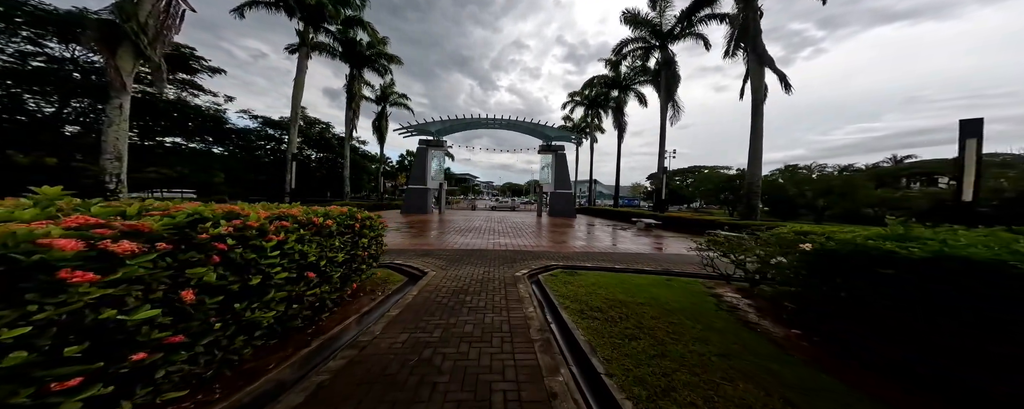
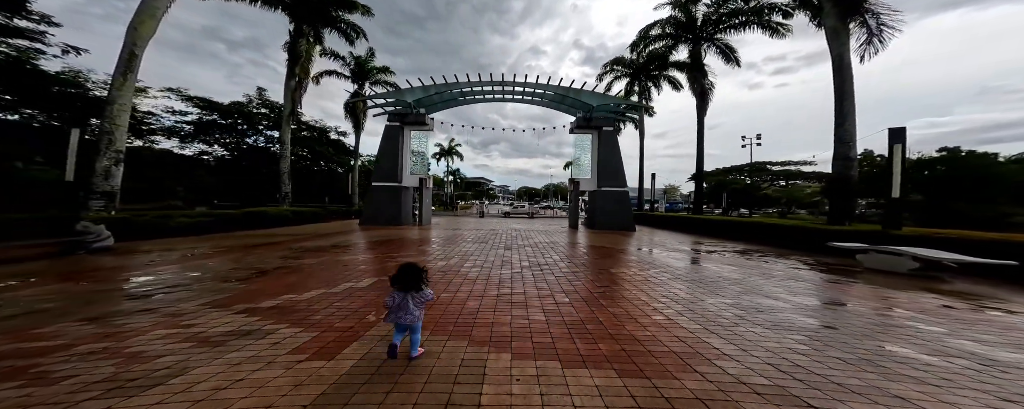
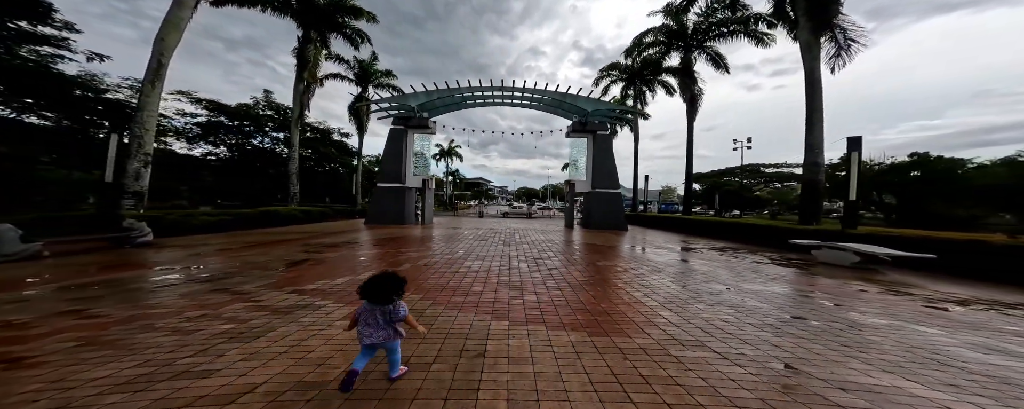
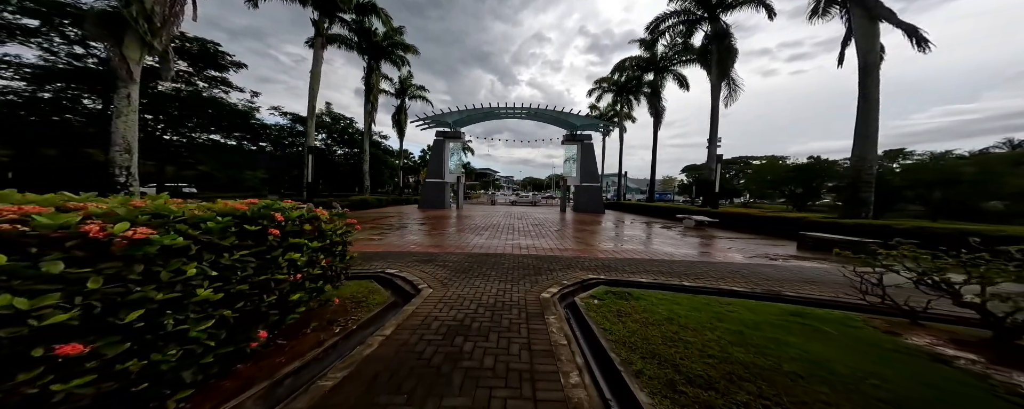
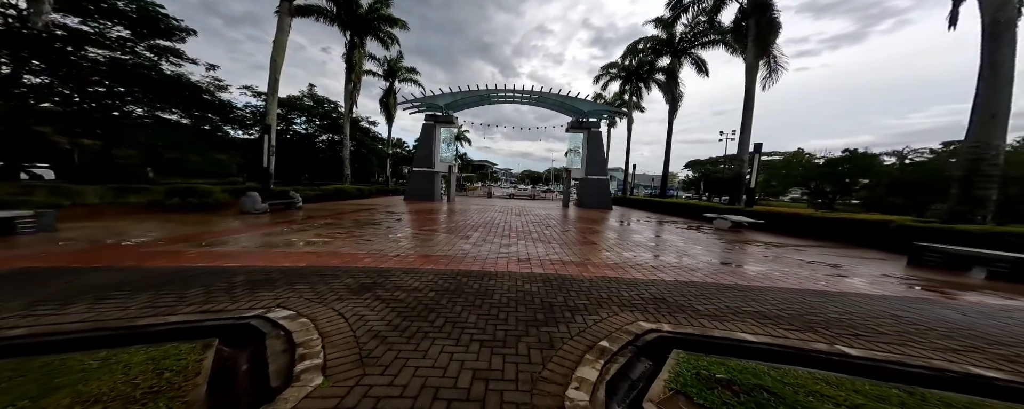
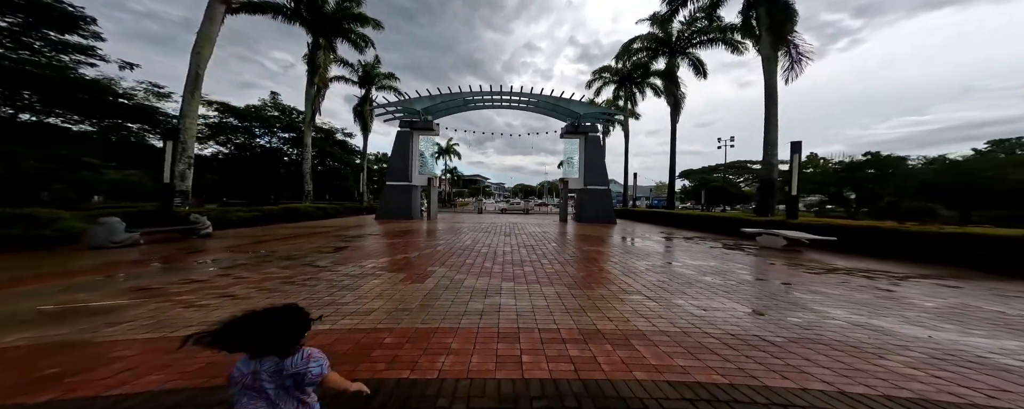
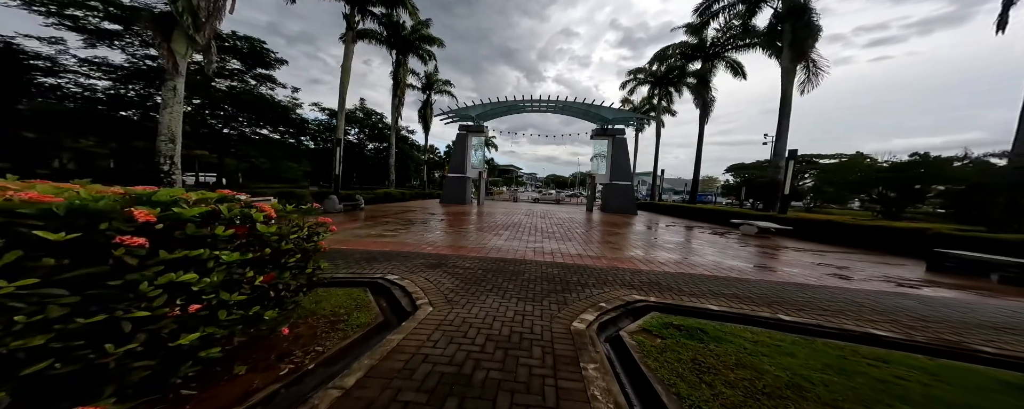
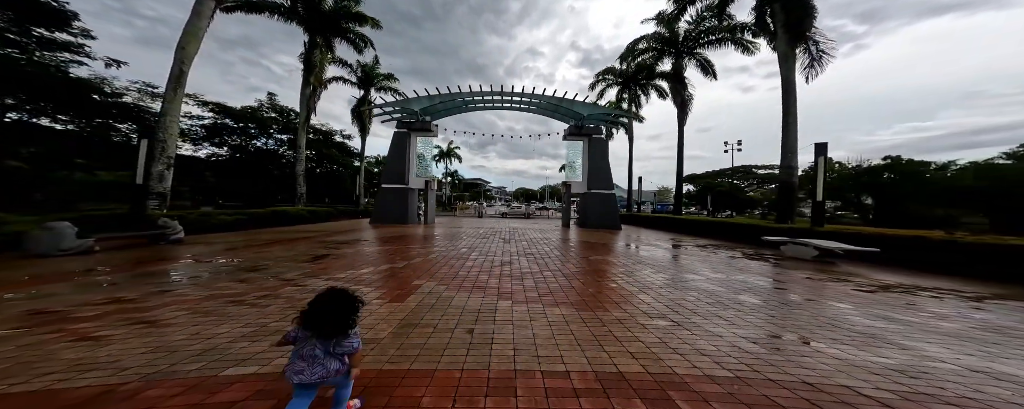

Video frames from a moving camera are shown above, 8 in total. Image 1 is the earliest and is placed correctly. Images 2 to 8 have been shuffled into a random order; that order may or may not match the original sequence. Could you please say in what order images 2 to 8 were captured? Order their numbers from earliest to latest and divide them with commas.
4, 7, 5, 6, 8, 3, 2
